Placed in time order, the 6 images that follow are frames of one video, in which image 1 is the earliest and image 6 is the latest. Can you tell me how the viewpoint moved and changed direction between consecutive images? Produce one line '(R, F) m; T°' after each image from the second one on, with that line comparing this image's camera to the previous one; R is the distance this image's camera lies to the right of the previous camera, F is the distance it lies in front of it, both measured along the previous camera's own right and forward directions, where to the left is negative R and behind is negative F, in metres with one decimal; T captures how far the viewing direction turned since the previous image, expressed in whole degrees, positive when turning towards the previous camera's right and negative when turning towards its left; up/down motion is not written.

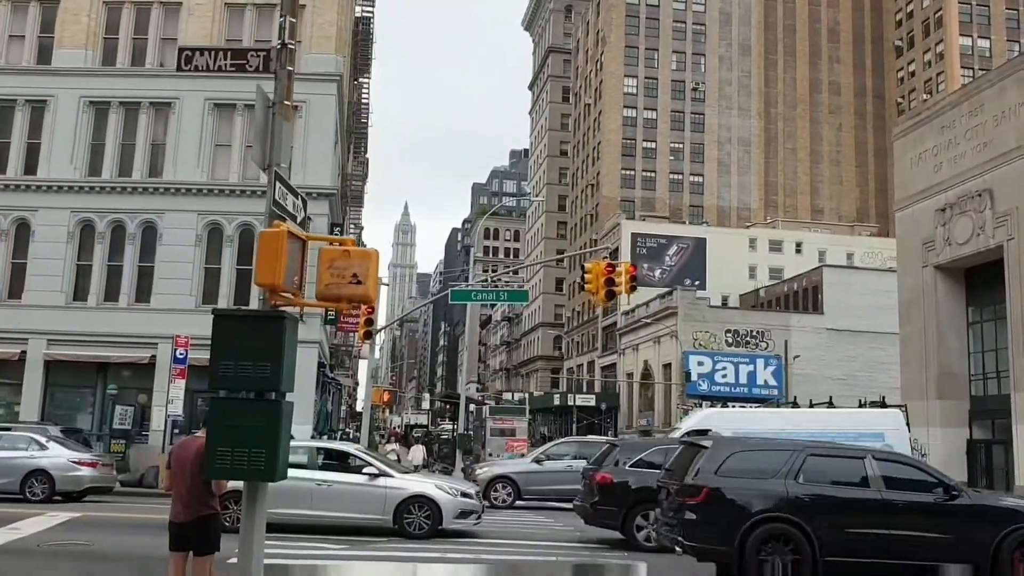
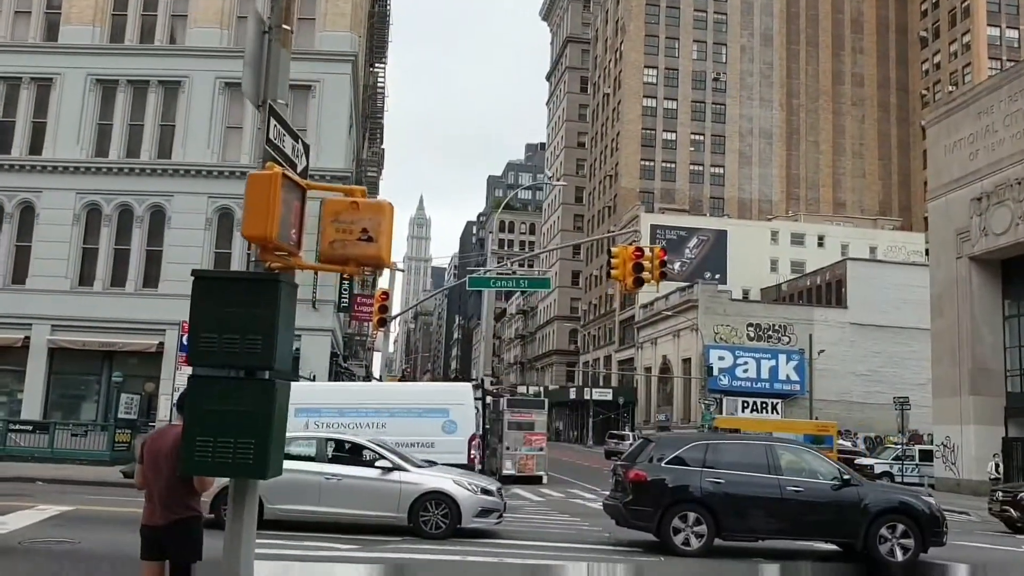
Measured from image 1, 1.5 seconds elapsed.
(-0.2, +1.1) m; -1°
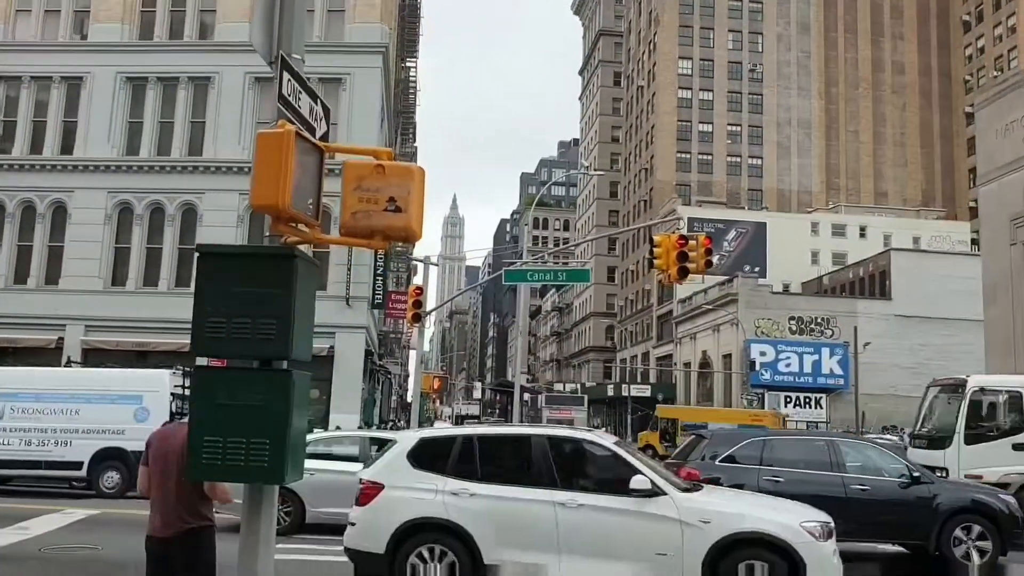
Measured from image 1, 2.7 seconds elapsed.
(-0.1, +0.7) m; -2°
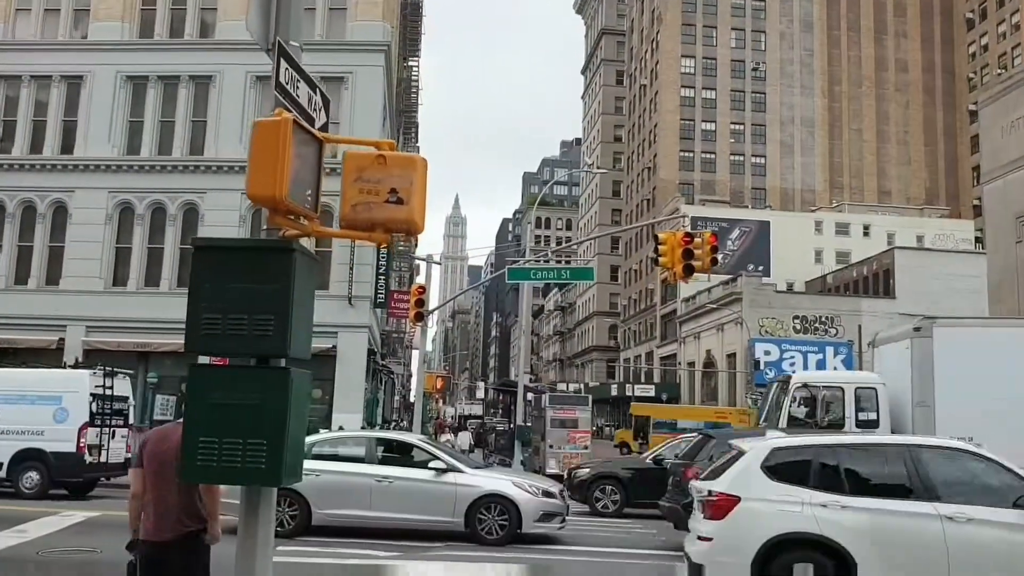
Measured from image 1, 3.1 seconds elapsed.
(0.0, +0.2) m; 0°
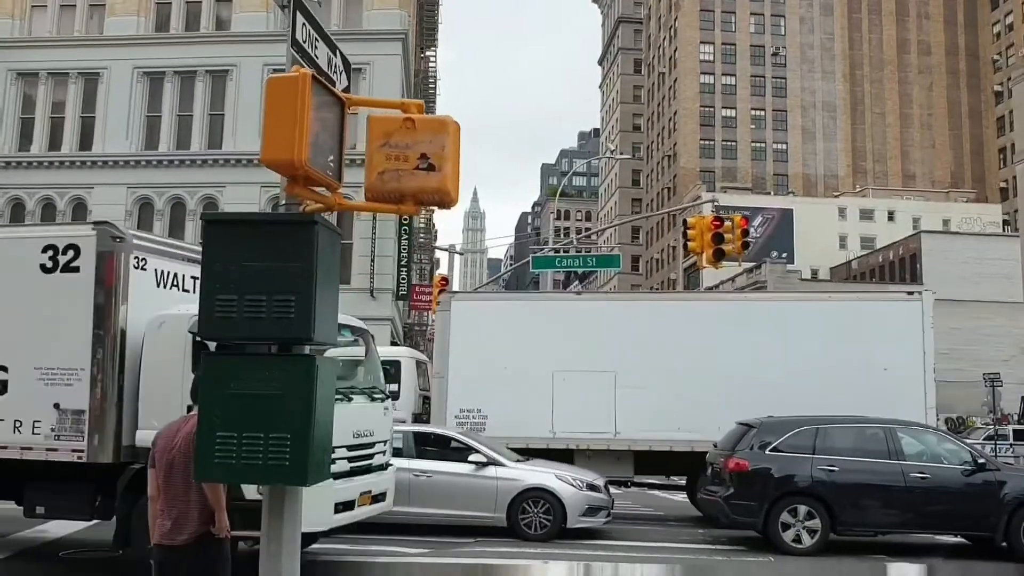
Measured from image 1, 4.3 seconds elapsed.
(-0.1, +0.4) m; -1°
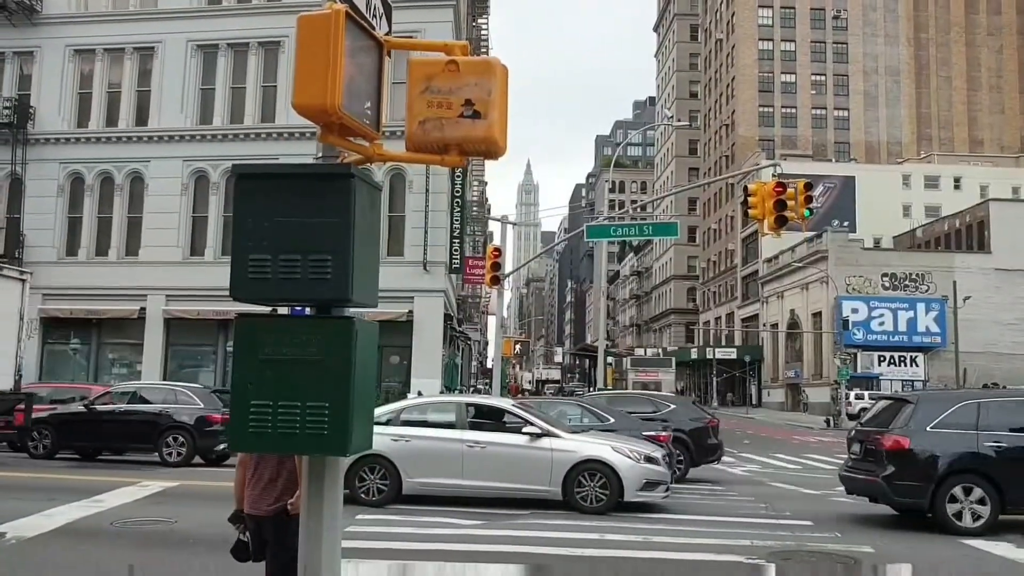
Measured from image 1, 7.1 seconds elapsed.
(0.0, +0.3) m; -3°
